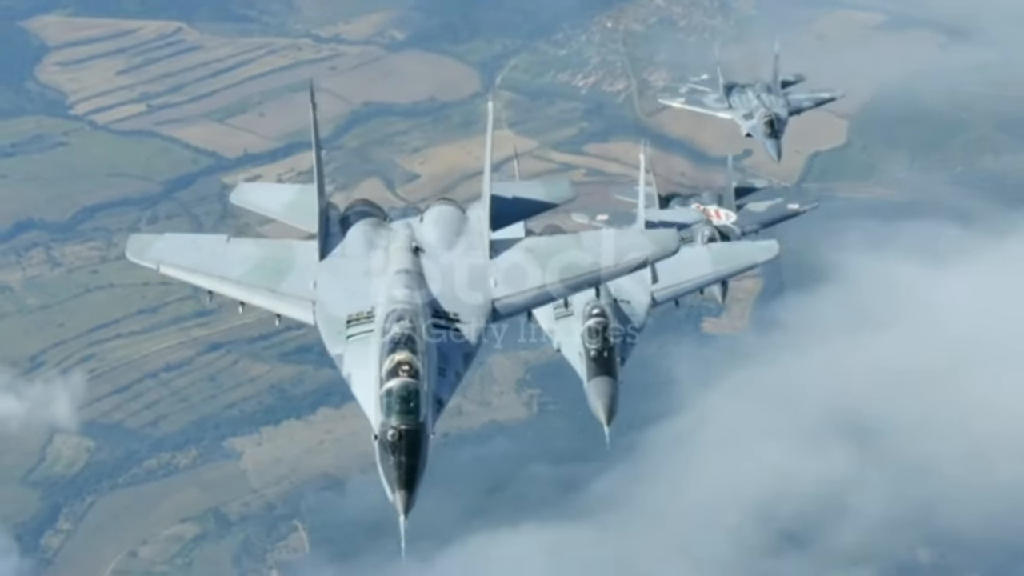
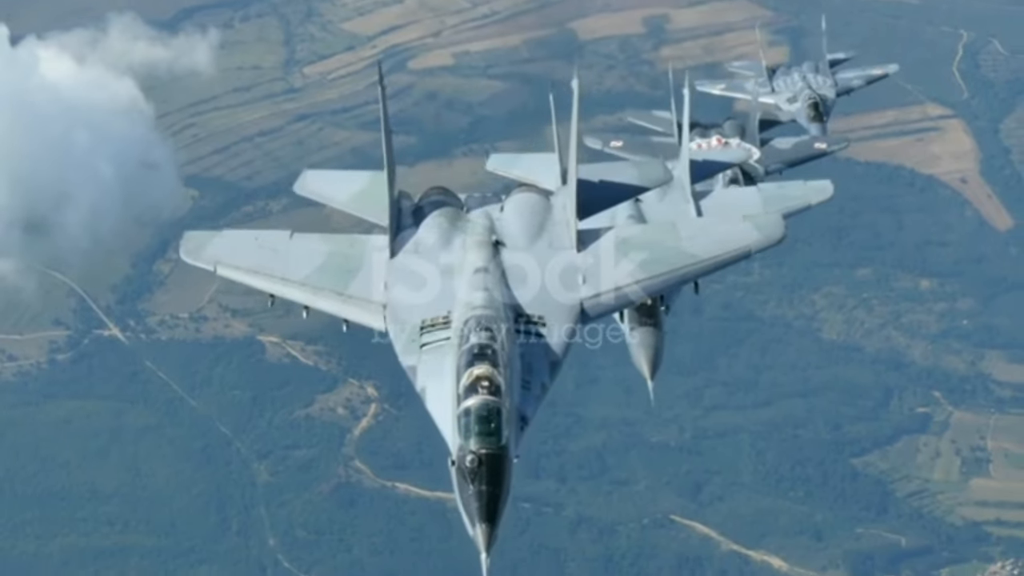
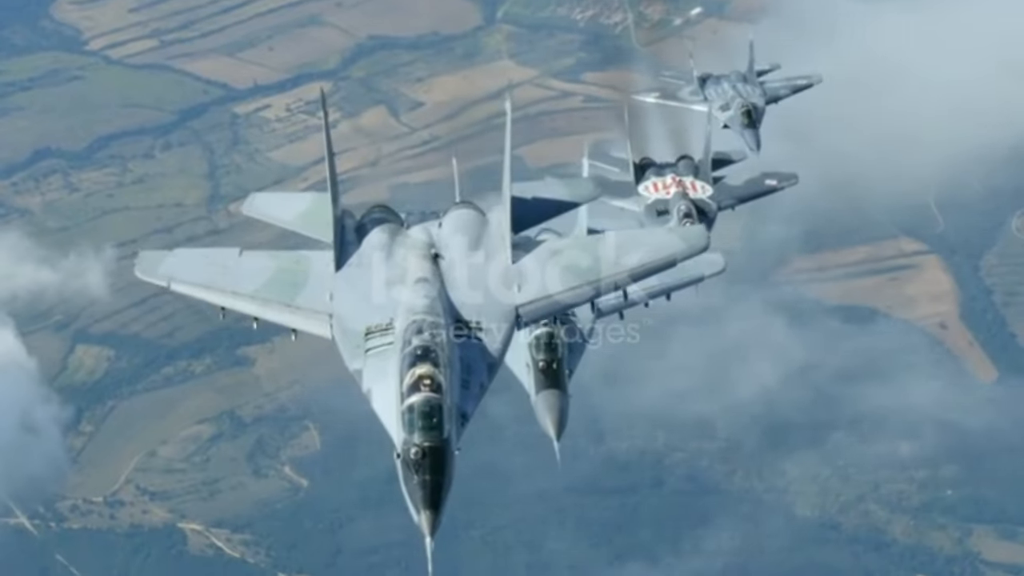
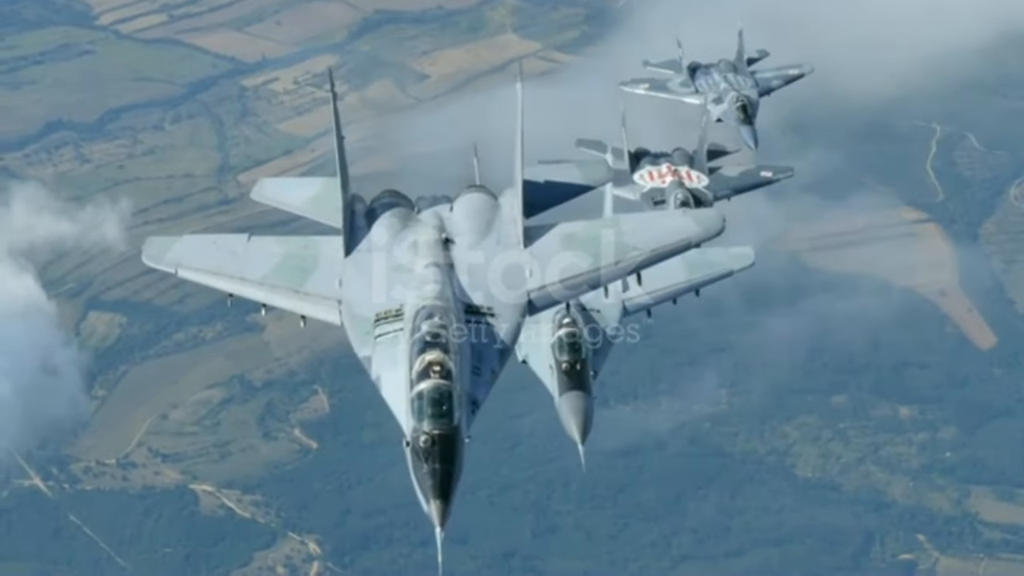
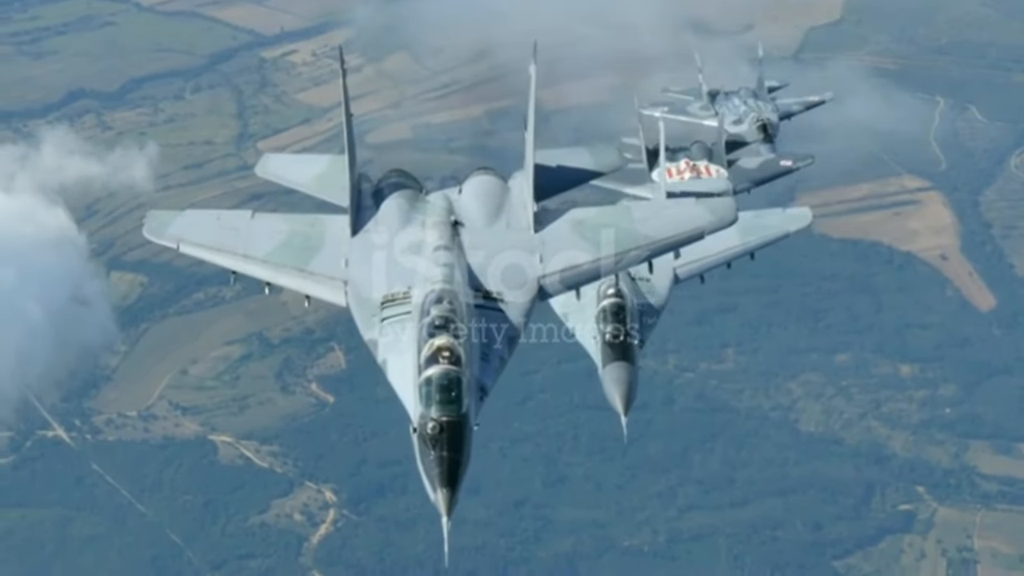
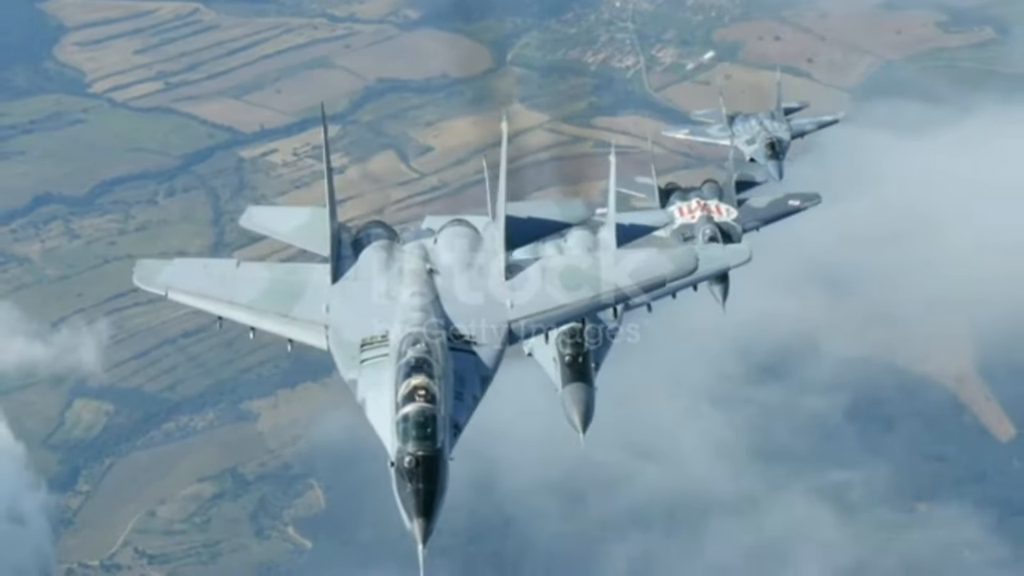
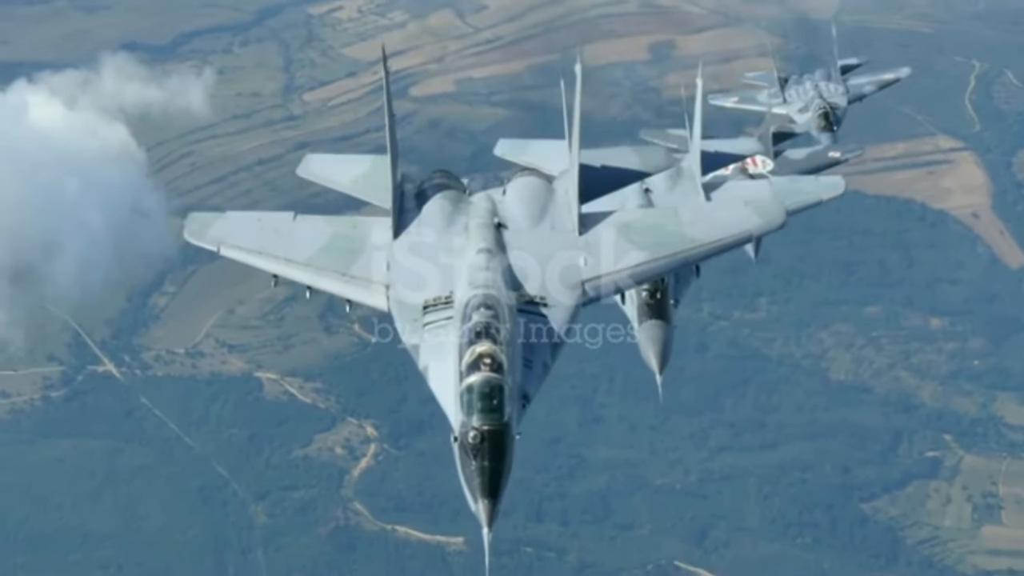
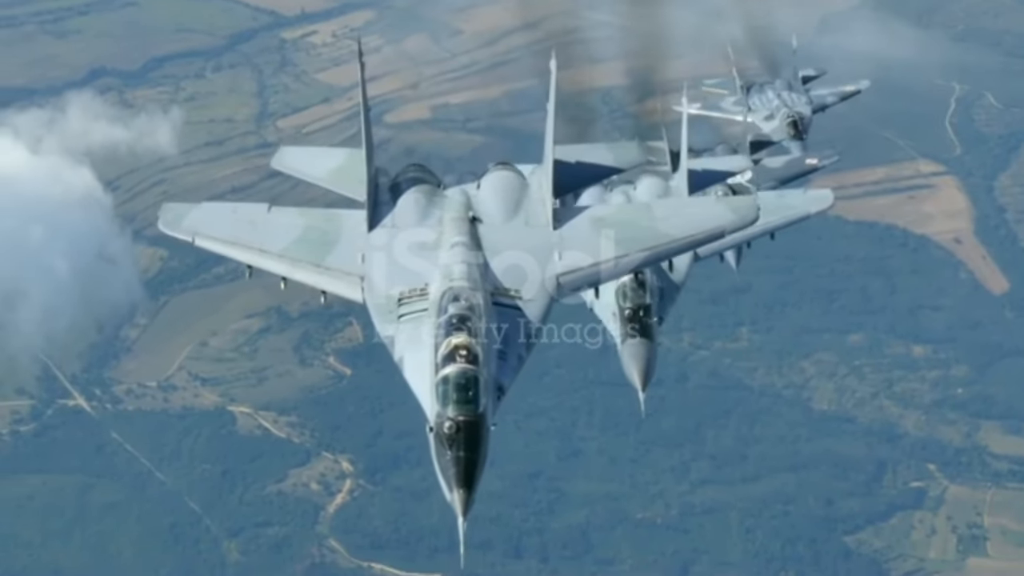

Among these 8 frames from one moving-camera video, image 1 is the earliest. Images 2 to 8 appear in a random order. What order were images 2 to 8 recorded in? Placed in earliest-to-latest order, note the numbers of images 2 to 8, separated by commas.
6, 3, 4, 5, 8, 7, 2
